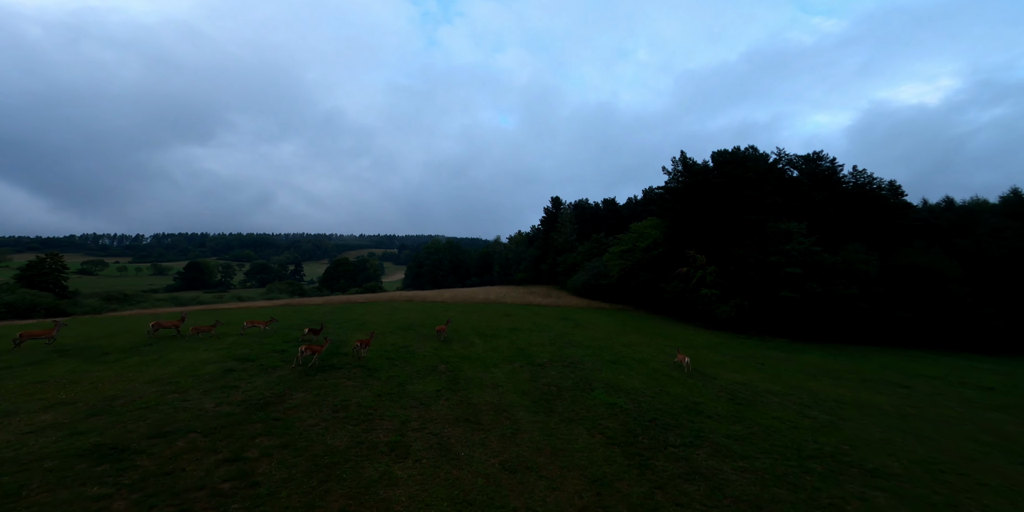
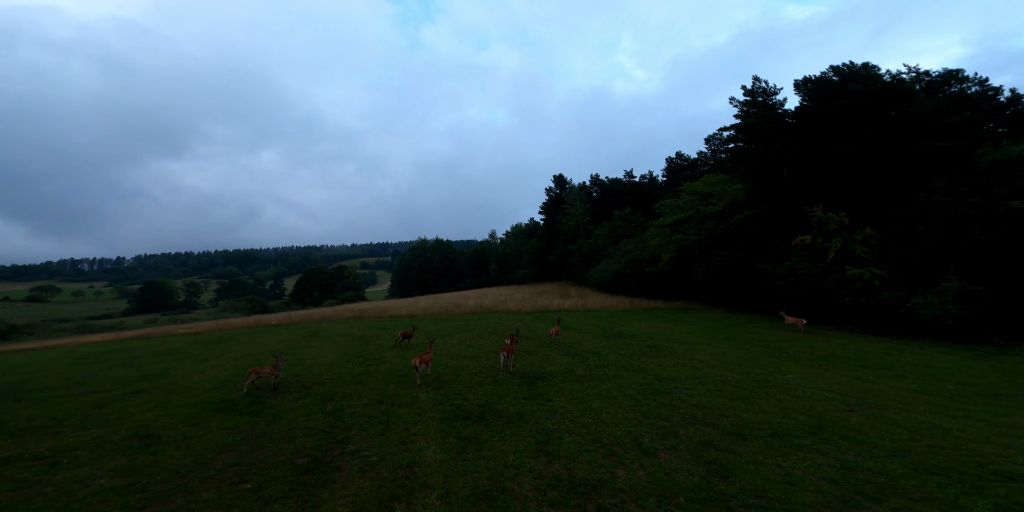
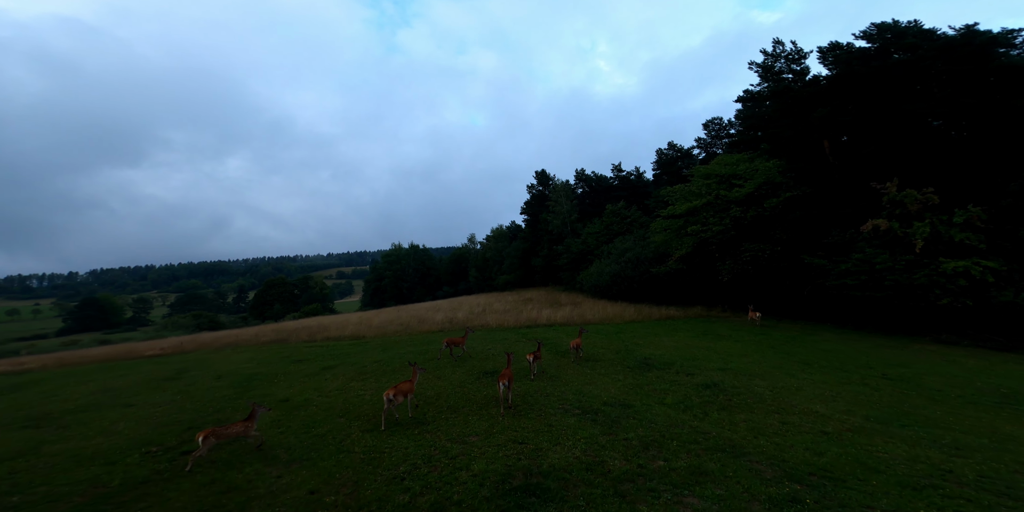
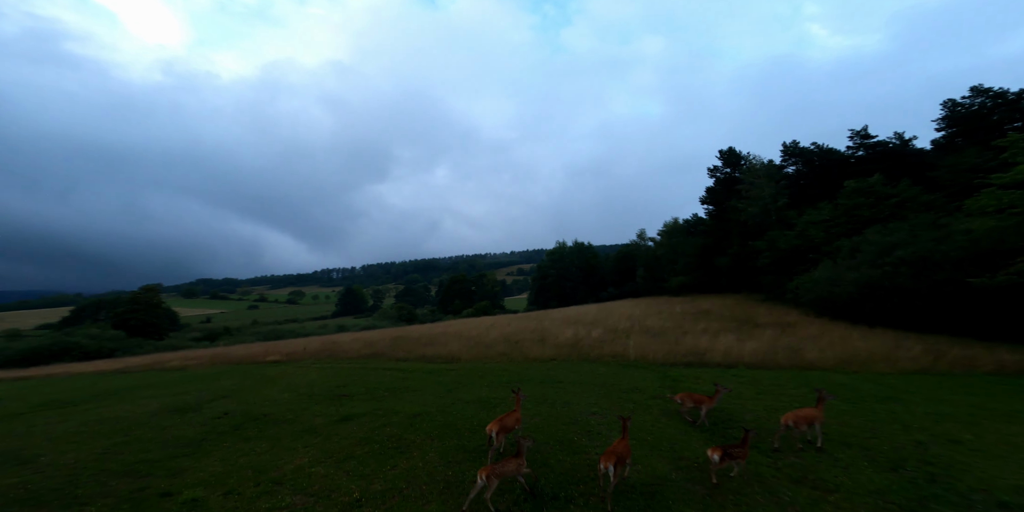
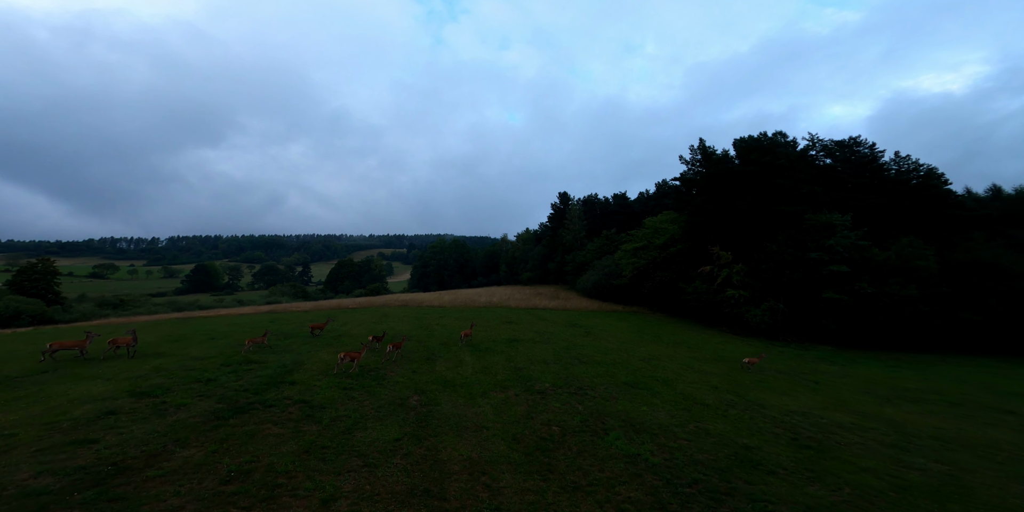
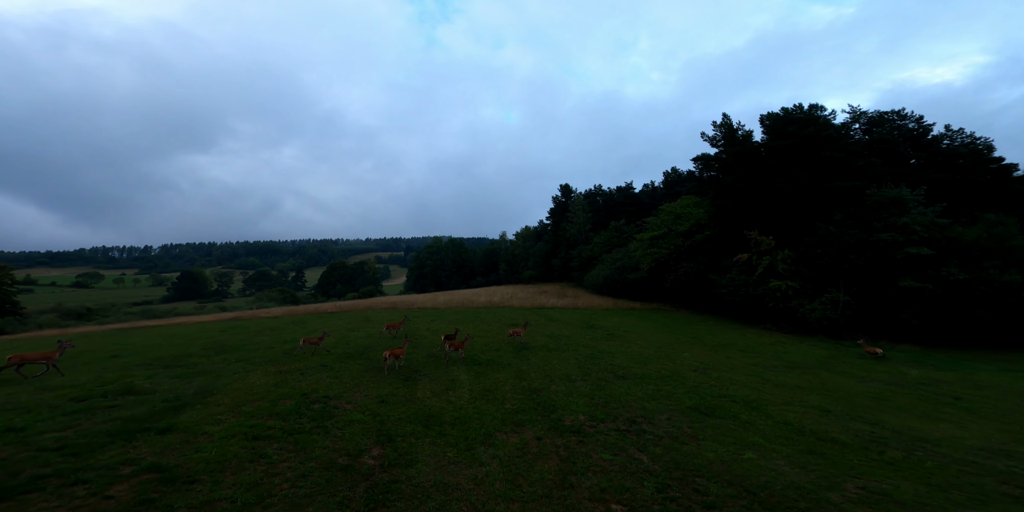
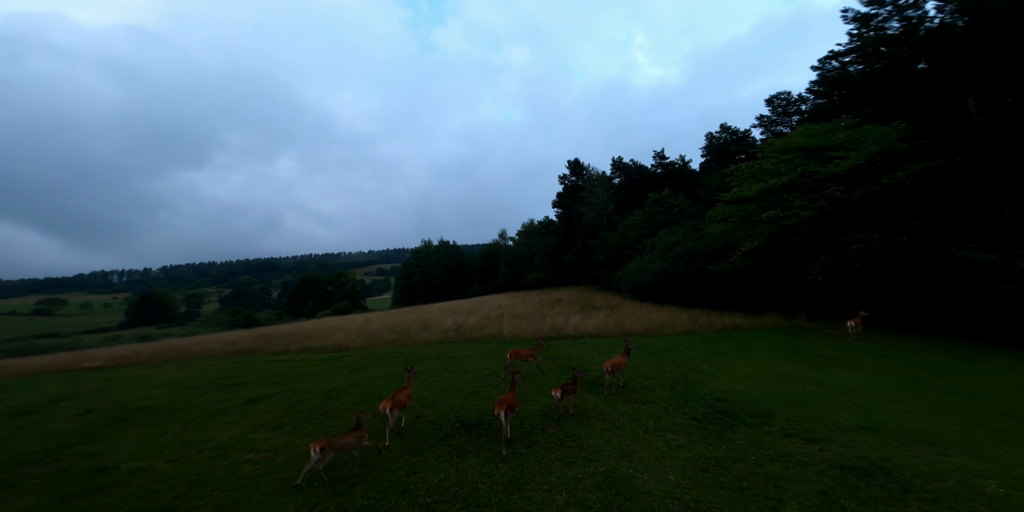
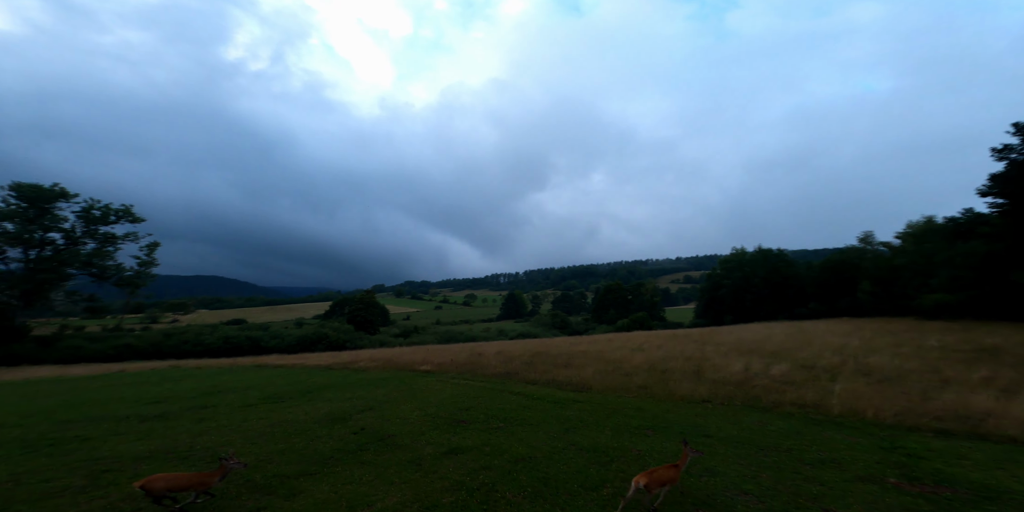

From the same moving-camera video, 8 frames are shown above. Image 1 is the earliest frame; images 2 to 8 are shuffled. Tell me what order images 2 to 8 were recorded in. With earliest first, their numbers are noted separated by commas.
5, 6, 2, 3, 7, 4, 8
